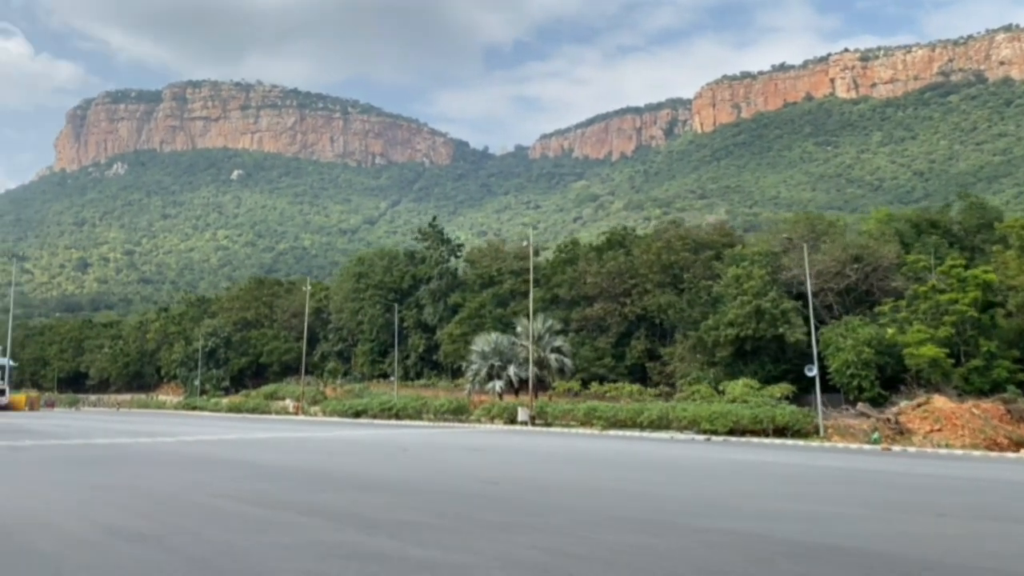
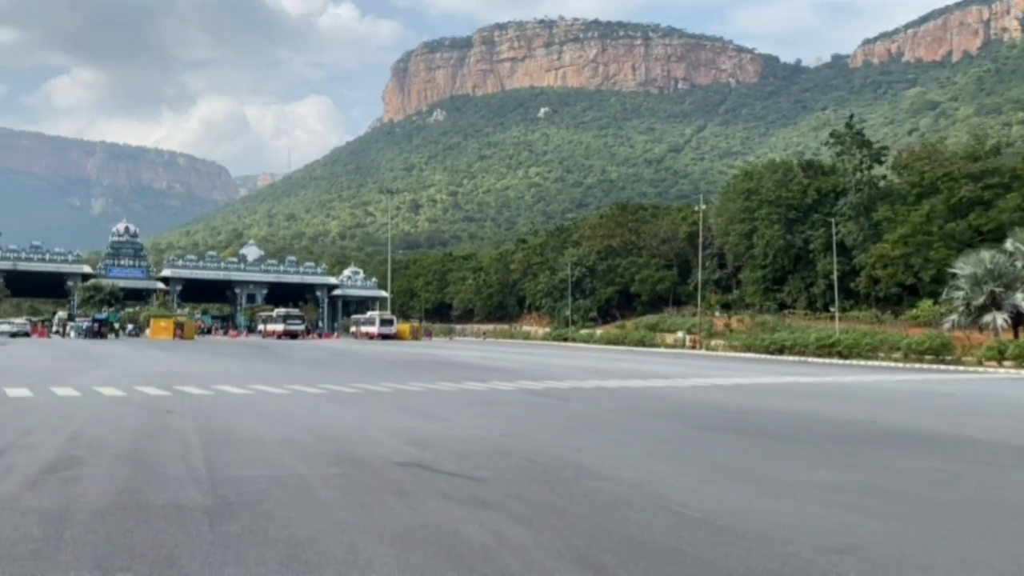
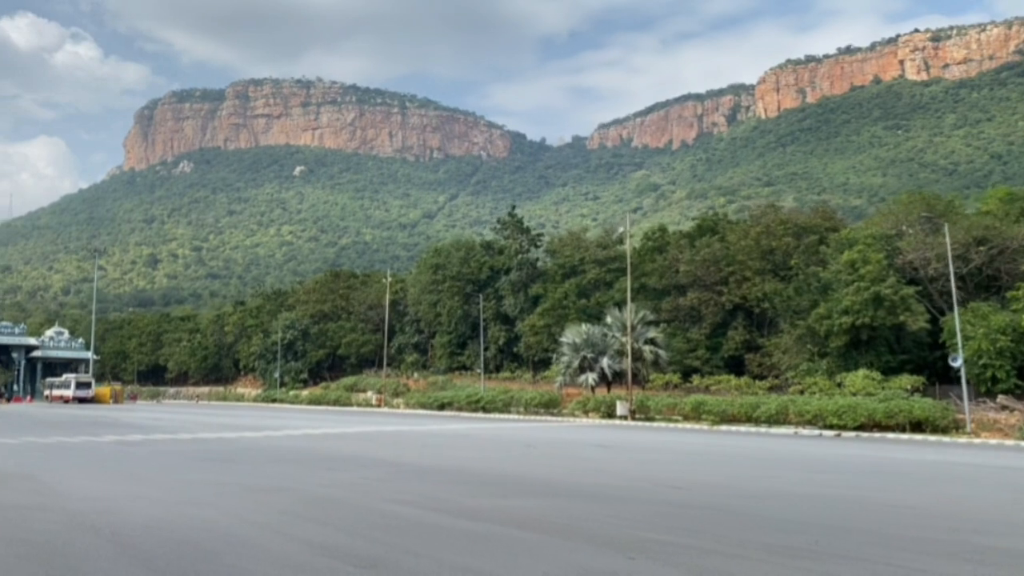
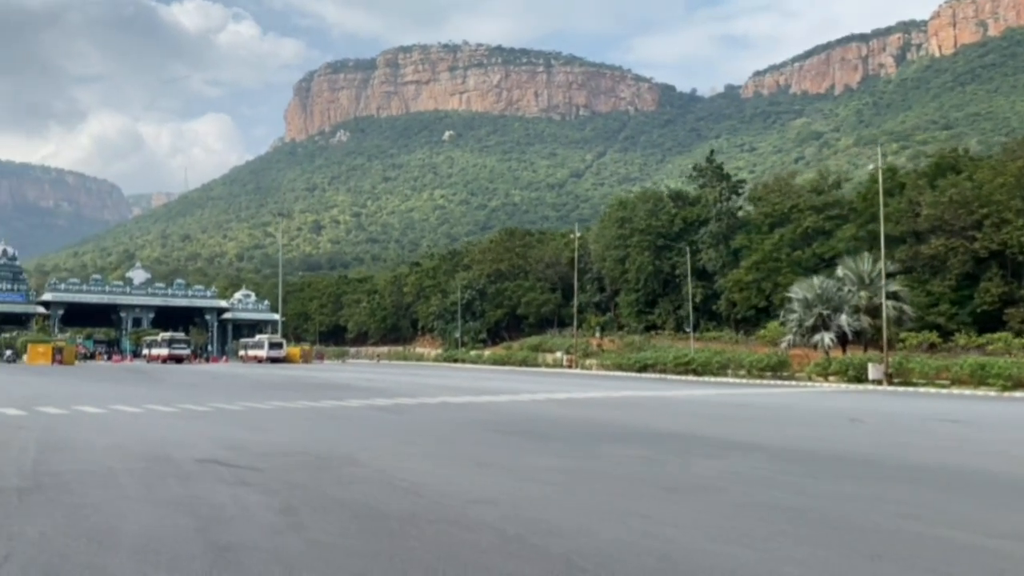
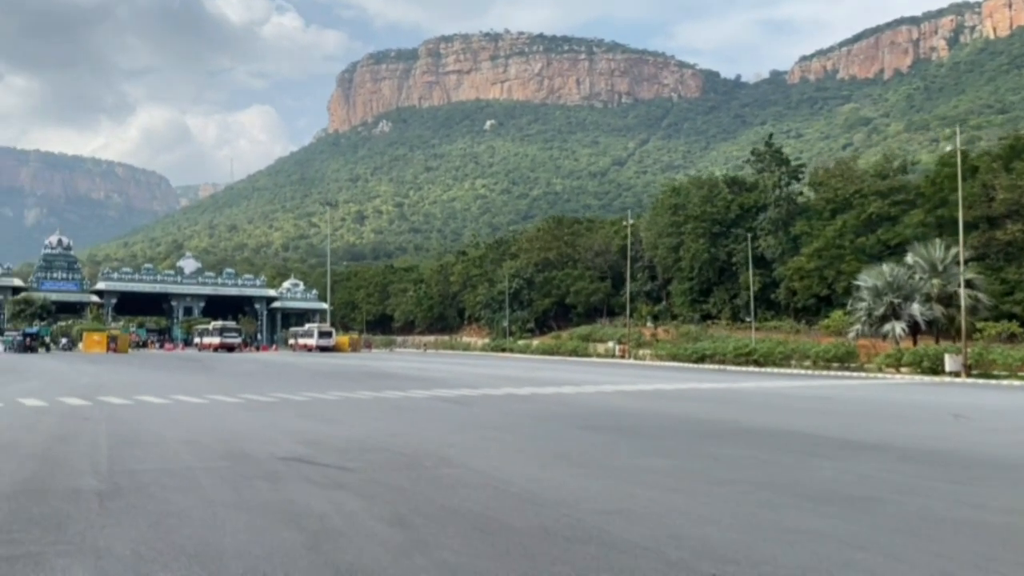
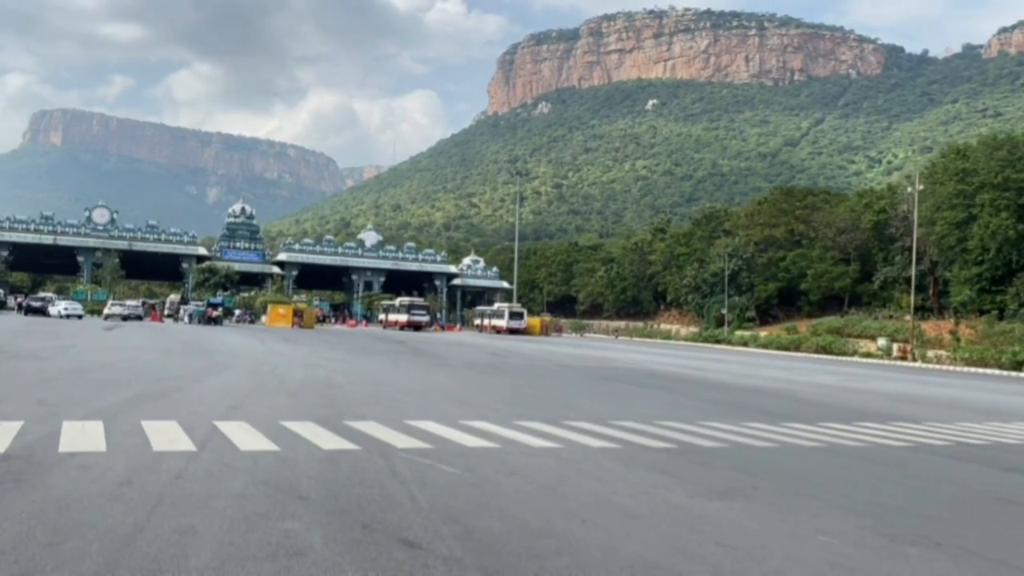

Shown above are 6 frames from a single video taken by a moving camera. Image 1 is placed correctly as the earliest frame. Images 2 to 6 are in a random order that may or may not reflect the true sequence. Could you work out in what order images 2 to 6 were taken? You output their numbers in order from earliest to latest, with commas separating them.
3, 4, 5, 2, 6
